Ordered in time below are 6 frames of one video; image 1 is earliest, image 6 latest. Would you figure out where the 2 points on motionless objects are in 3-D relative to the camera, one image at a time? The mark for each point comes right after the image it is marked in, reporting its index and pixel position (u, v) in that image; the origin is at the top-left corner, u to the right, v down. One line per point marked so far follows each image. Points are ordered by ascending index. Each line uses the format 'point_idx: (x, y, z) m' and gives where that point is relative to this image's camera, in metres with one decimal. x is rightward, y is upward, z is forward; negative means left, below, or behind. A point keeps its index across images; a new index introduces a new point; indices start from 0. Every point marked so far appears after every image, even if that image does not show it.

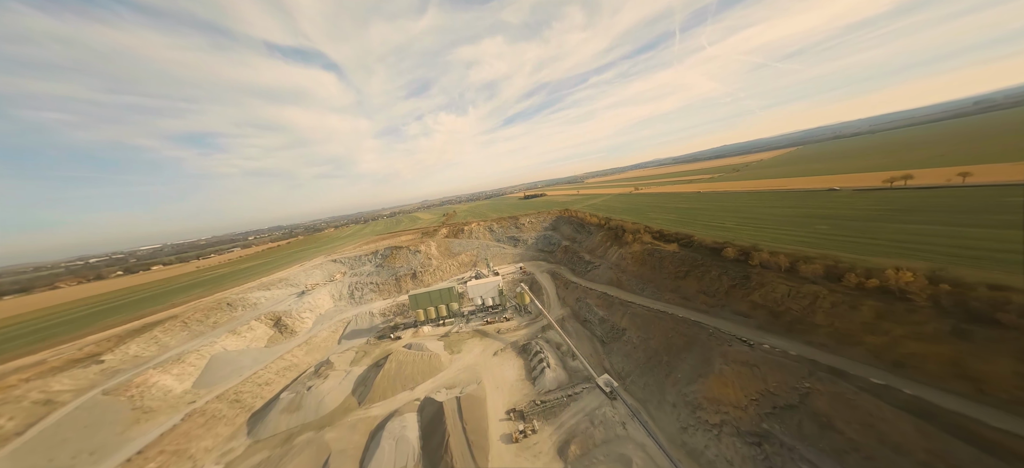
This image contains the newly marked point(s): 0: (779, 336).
0: (+14.3, -5.4, +13.7) m
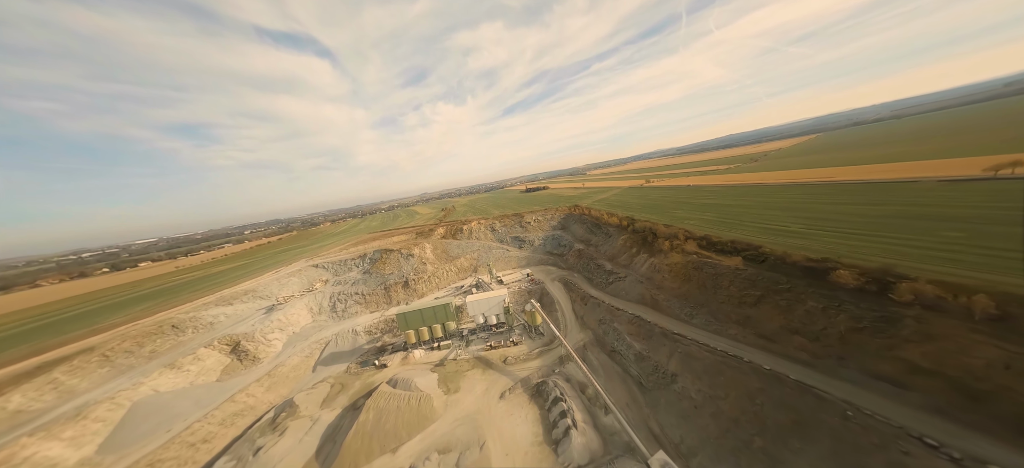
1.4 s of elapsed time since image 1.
0: (+15.1, -6.5, +8.0) m
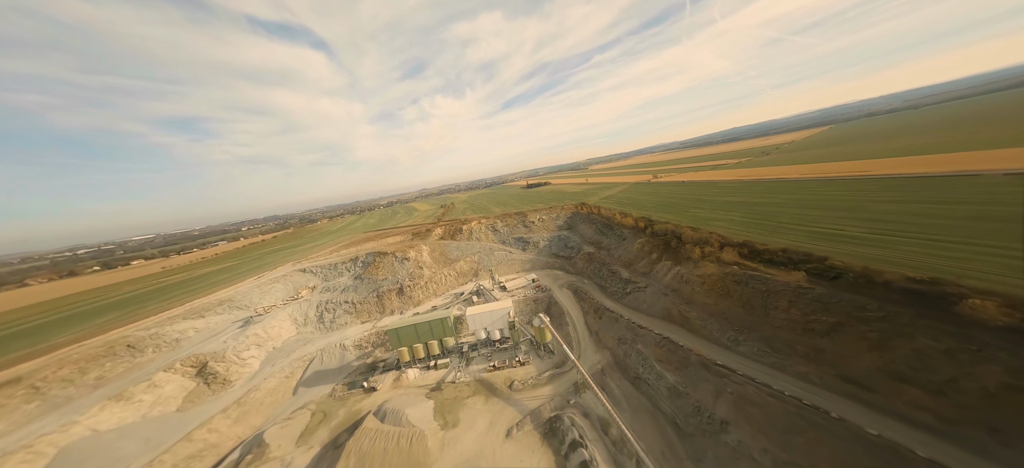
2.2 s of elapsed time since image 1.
0: (+15.7, -7.3, +4.7) m
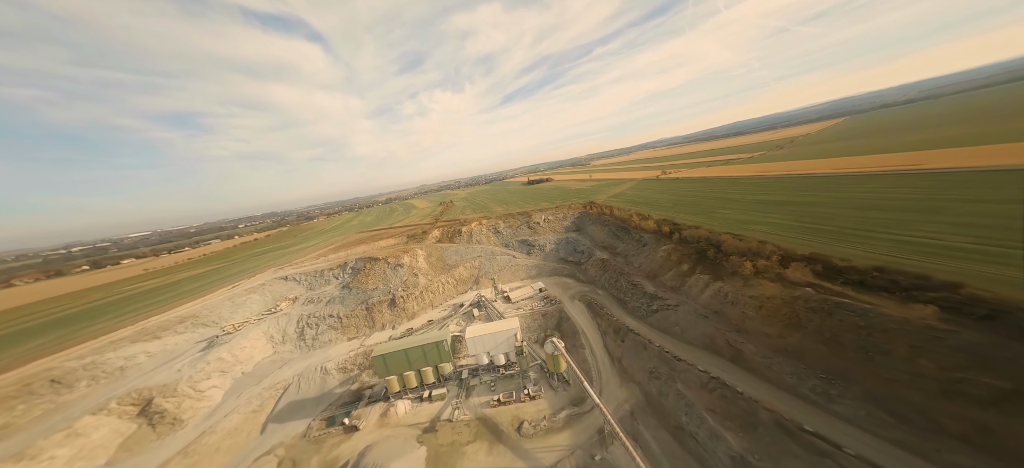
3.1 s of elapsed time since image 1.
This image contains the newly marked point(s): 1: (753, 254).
0: (+16.3, -8.4, +0.9) m
1: (+18.0, -1.5, +19.3) m
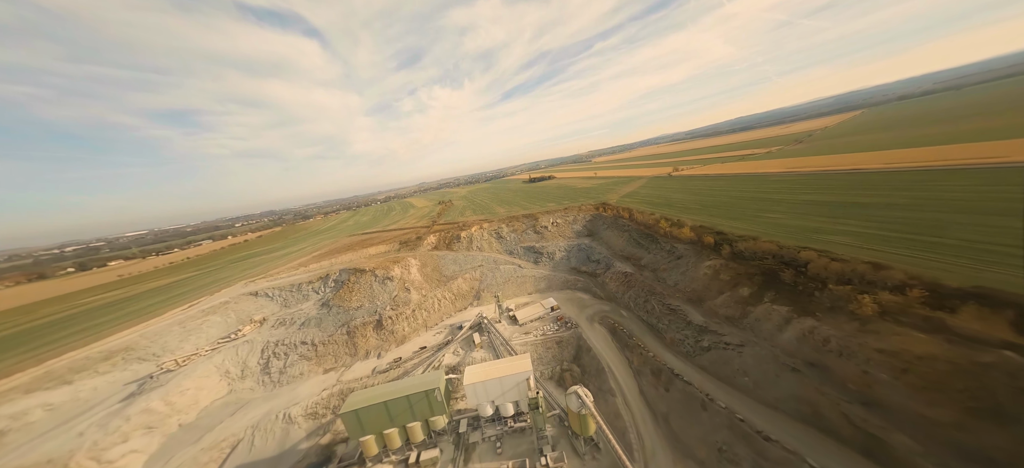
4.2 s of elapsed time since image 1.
0: (+17.1, -9.6, -4.3) m
1: (+18.8, -2.6, +14.2) m
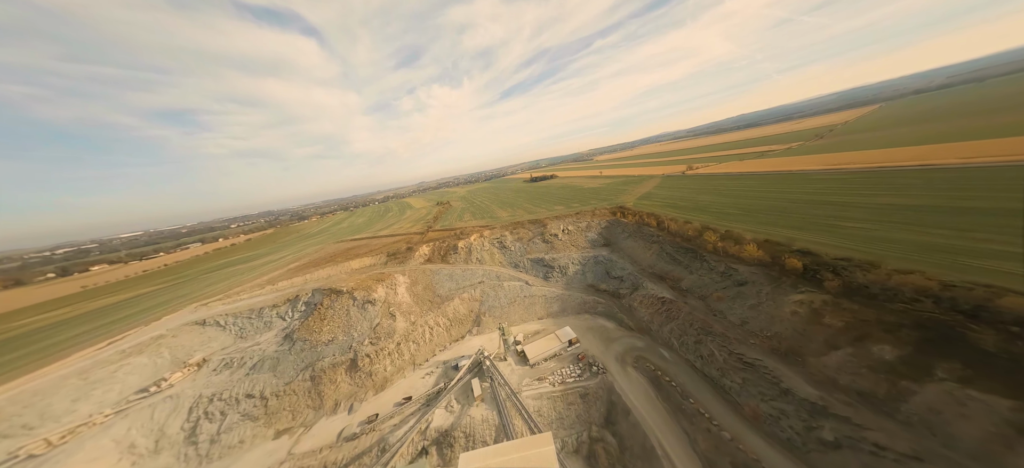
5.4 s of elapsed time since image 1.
0: (+17.9, -11.1, -10.3) m
1: (+19.5, -4.0, +8.1) m
